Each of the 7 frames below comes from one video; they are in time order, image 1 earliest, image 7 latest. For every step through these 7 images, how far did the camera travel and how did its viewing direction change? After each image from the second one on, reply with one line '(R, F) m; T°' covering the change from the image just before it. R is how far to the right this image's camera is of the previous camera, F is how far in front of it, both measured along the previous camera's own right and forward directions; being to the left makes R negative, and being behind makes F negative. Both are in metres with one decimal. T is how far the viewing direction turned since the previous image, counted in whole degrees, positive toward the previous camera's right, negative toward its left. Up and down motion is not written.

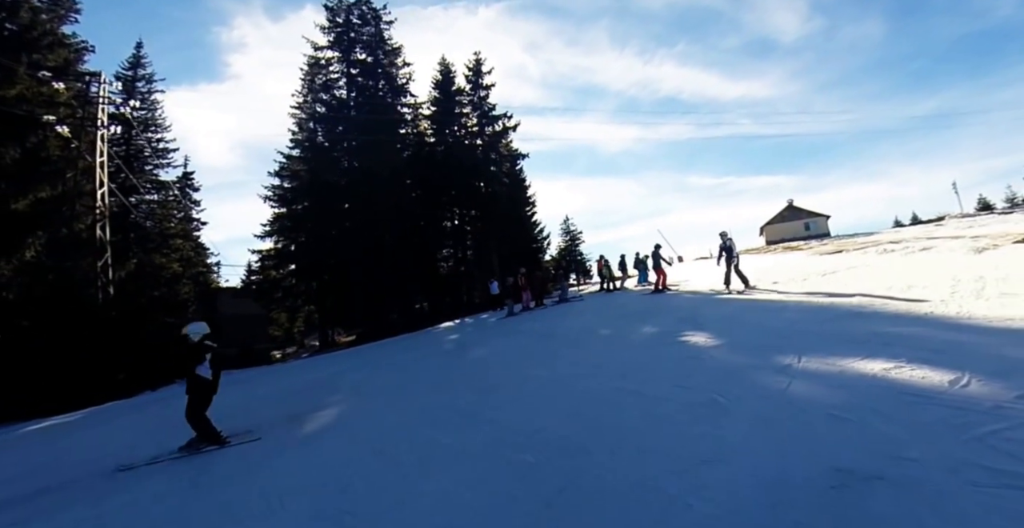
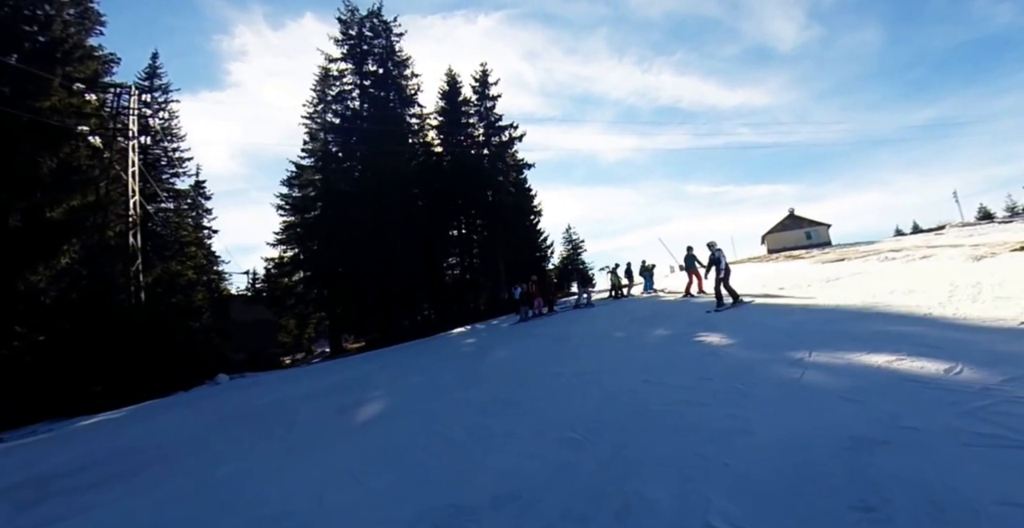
(-0.5, -0.6) m; 0°
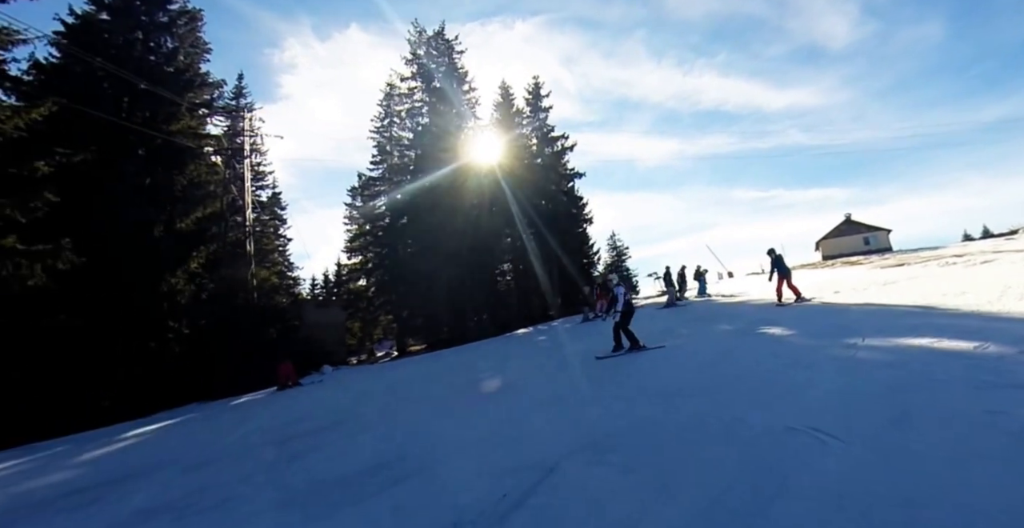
(-0.9, -1.7) m; -5°
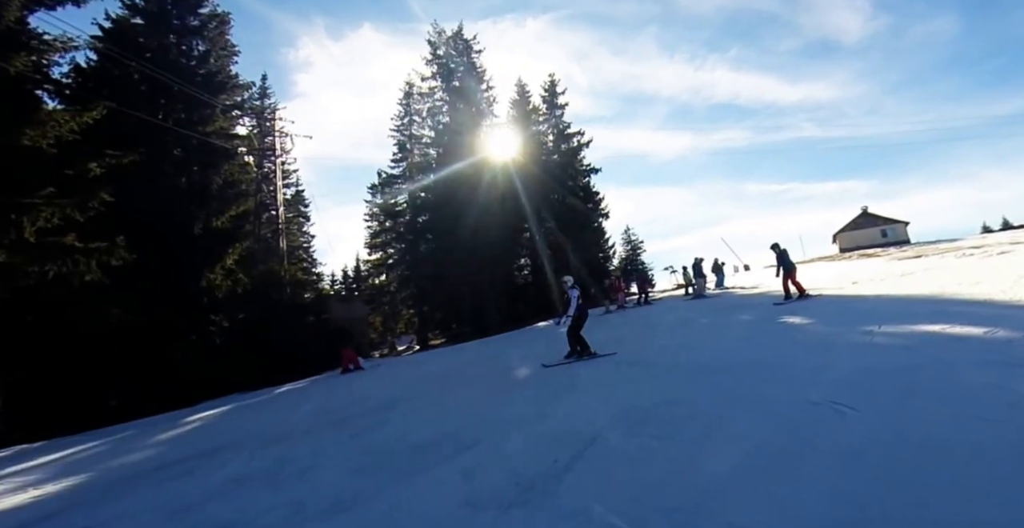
(-0.4, -0.6) m; -1°
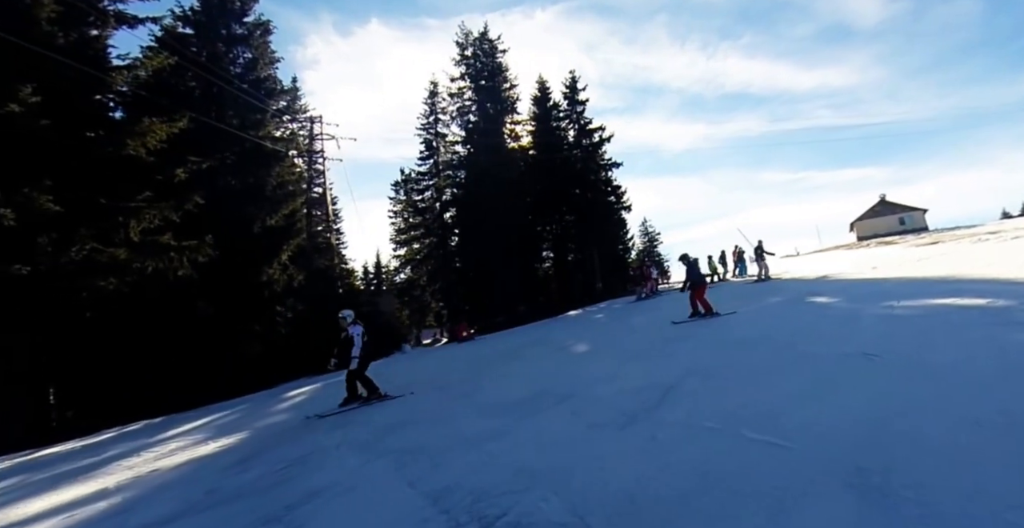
(-1.0, -1.5) m; -1°
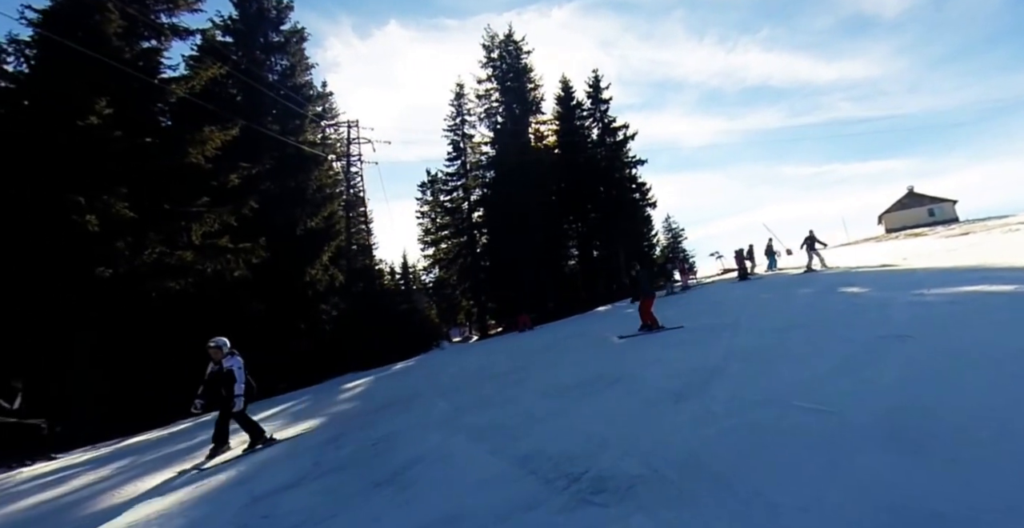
(-0.5, -0.7) m; -2°
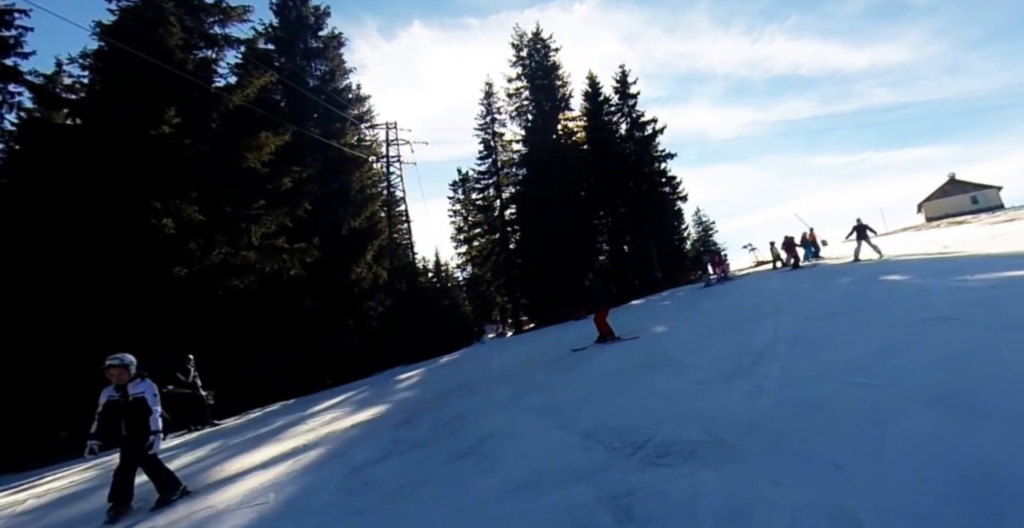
(-0.5, -0.7) m; -3°
